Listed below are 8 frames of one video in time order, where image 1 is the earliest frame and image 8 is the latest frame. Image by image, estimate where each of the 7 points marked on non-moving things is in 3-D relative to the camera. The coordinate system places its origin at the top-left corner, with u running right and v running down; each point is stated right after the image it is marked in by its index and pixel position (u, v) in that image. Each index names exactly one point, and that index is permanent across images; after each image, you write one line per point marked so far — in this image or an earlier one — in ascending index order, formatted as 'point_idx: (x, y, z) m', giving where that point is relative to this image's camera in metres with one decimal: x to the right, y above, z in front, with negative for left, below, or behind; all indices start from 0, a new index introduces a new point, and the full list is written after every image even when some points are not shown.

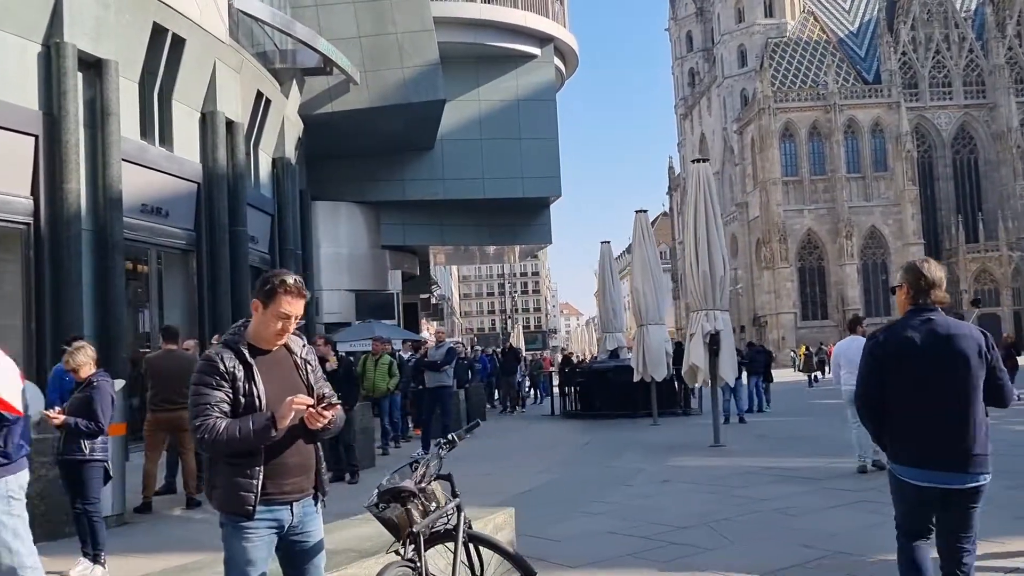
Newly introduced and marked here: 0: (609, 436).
0: (+1.7, -2.6, +16.6) m
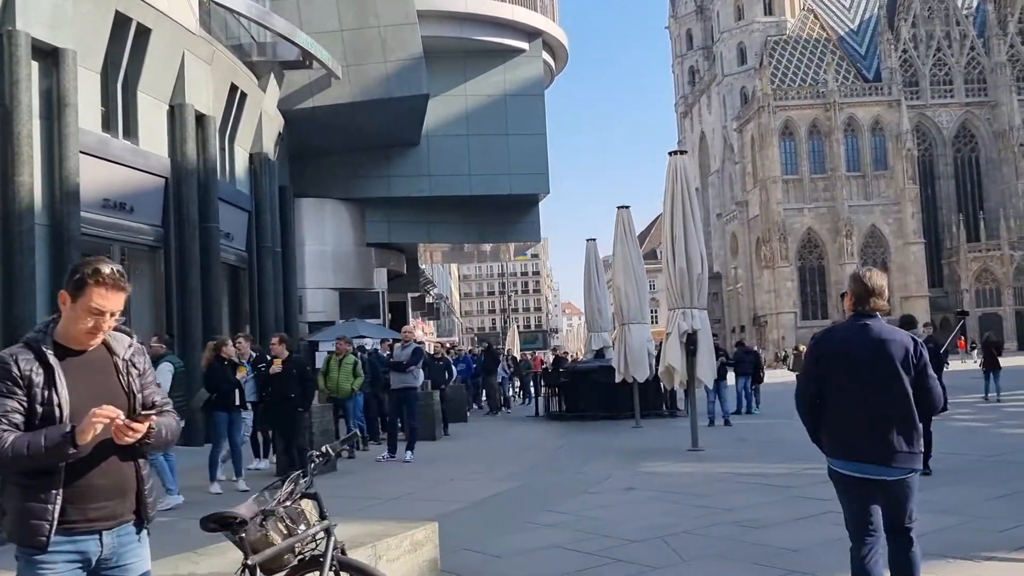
0: (+1.3, -2.6, +16.1) m
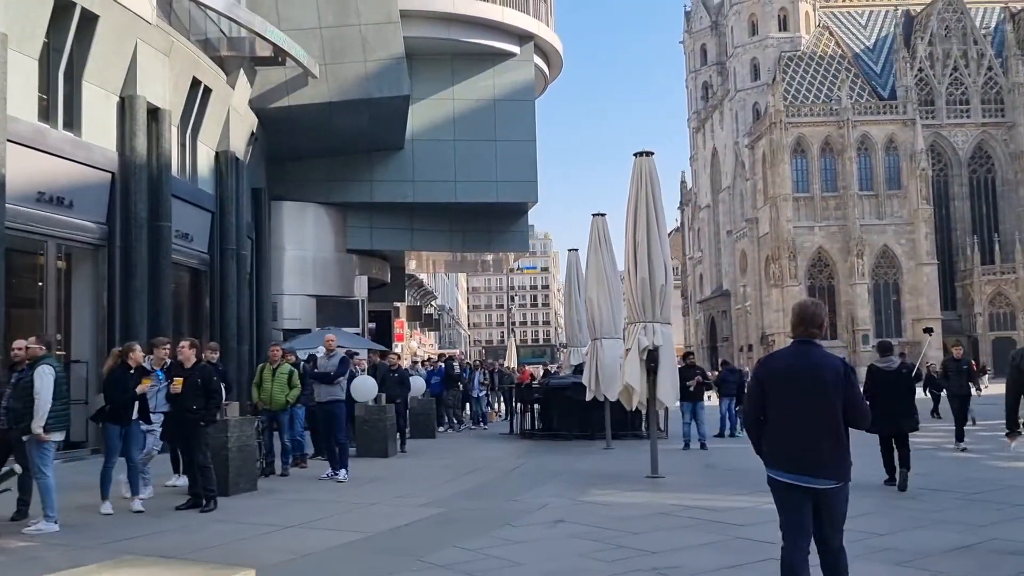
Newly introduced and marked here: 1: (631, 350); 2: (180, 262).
0: (+0.6, -2.7, +15.1) m
1: (+1.5, -0.8, +12.1) m
2: (-6.5, +0.5, +18.3) m
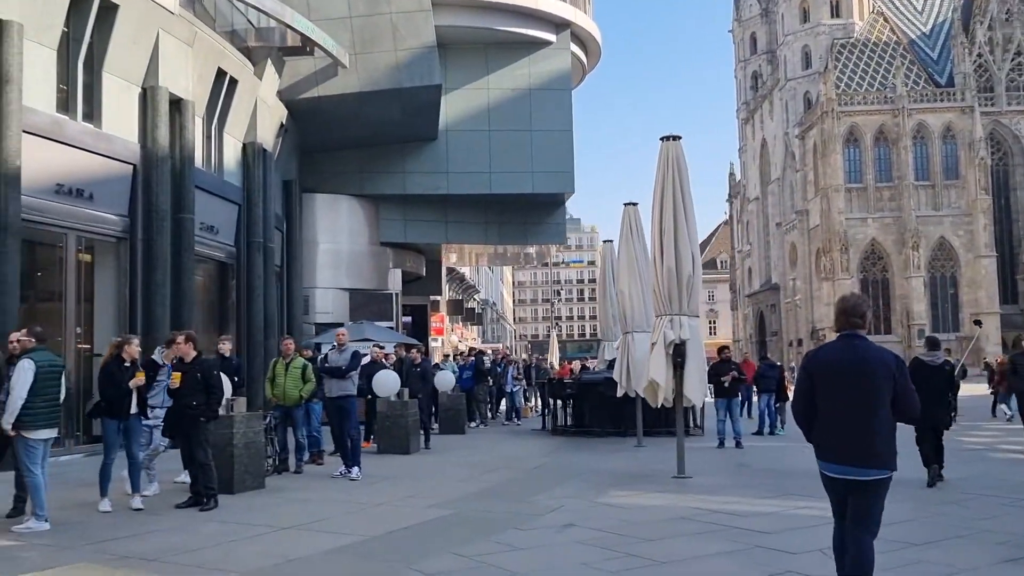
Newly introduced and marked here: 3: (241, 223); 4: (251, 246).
0: (+1.0, -2.6, +14.5) m
1: (+1.8, -0.7, +11.5) m
2: (-5.9, +0.6, +18.1) m
3: (-5.7, +1.4, +19.8) m
4: (-5.5, +0.9, +19.9) m
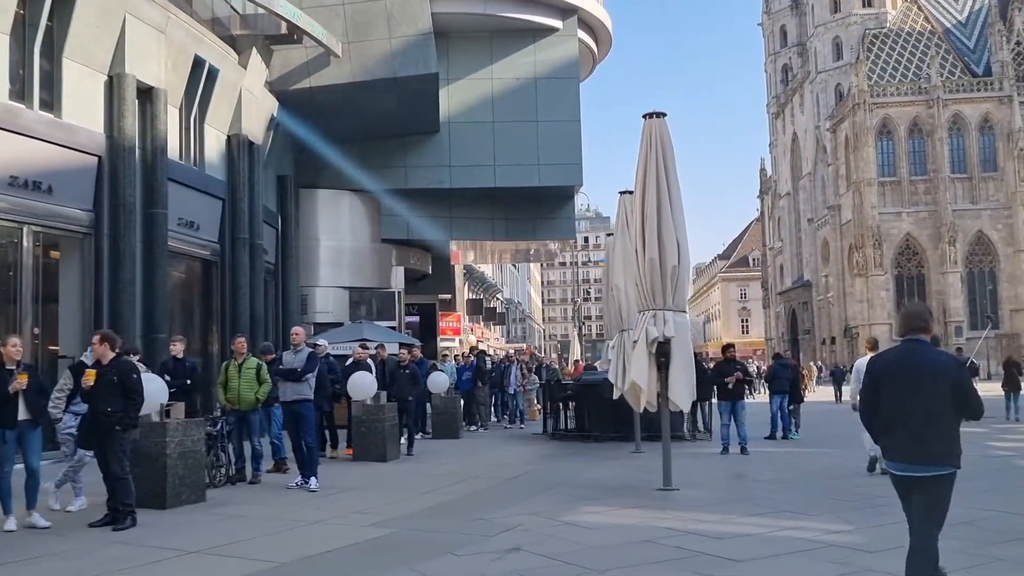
0: (+0.8, -2.5, +13.5) m
1: (+1.4, -0.6, +10.4) m
2: (-6.1, +0.7, +17.3) m
3: (-5.8, +1.4, +19.0) m
4: (-5.6, +0.9, +19.0) m
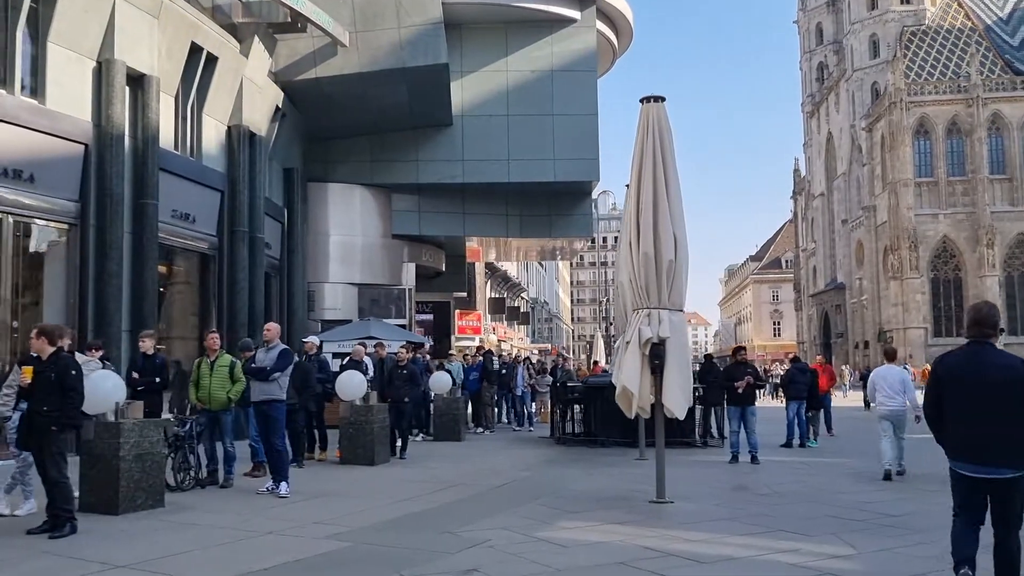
0: (+0.7, -2.5, +12.7) m
1: (+1.2, -0.6, +9.6) m
2: (-6.0, +0.8, +16.8) m
3: (-5.6, +1.5, +18.4) m
4: (-5.5, +1.0, +18.5) m
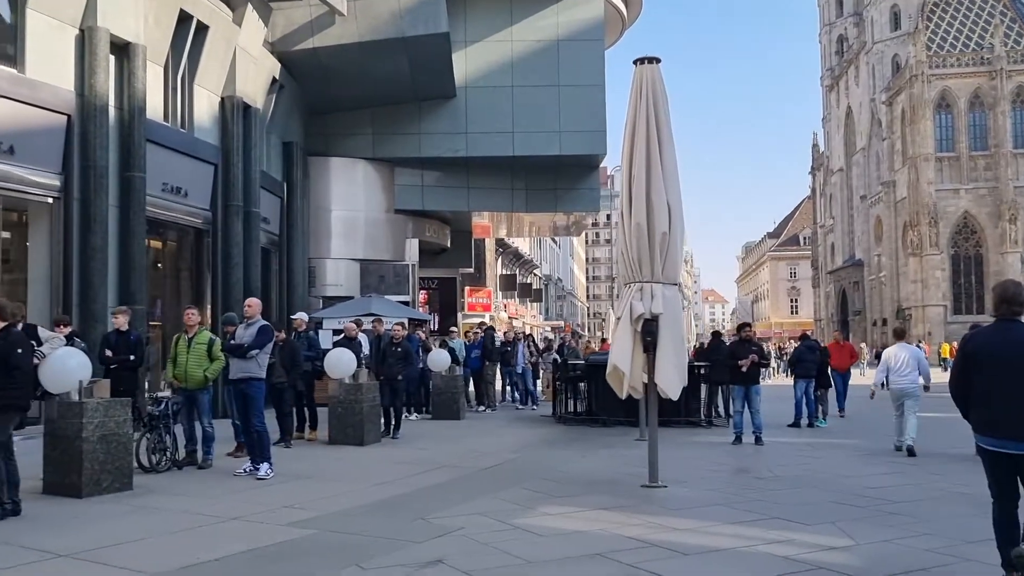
0: (+0.6, -2.2, +12.3) m
1: (+1.1, -0.3, +9.1) m
2: (-6.0, +1.2, +16.4) m
3: (-5.6, +2.0, +18.0) m
4: (-5.4, +1.5, +18.1) m
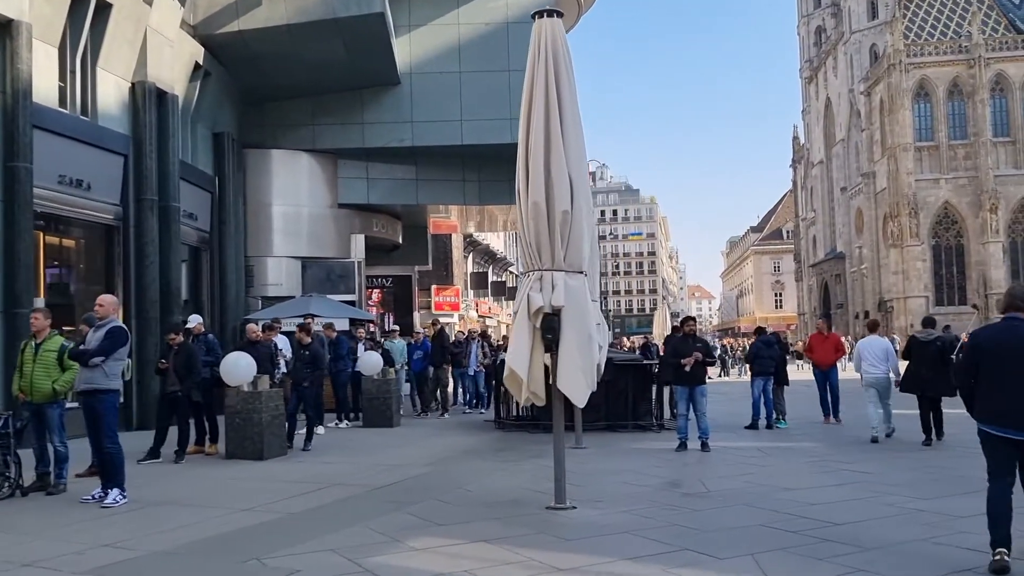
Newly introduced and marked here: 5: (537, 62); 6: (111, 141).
0: (-0.4, -2.1, +11.0) m
1: (+0.1, -0.2, +7.8) m
2: (-7.1, +1.2, +15.1) m
3: (-6.8, +1.9, +16.6) m
4: (-6.6, +1.5, +16.7) m
5: (+0.2, +1.9, +8.1) m
6: (-6.8, +2.5, +15.9) m
